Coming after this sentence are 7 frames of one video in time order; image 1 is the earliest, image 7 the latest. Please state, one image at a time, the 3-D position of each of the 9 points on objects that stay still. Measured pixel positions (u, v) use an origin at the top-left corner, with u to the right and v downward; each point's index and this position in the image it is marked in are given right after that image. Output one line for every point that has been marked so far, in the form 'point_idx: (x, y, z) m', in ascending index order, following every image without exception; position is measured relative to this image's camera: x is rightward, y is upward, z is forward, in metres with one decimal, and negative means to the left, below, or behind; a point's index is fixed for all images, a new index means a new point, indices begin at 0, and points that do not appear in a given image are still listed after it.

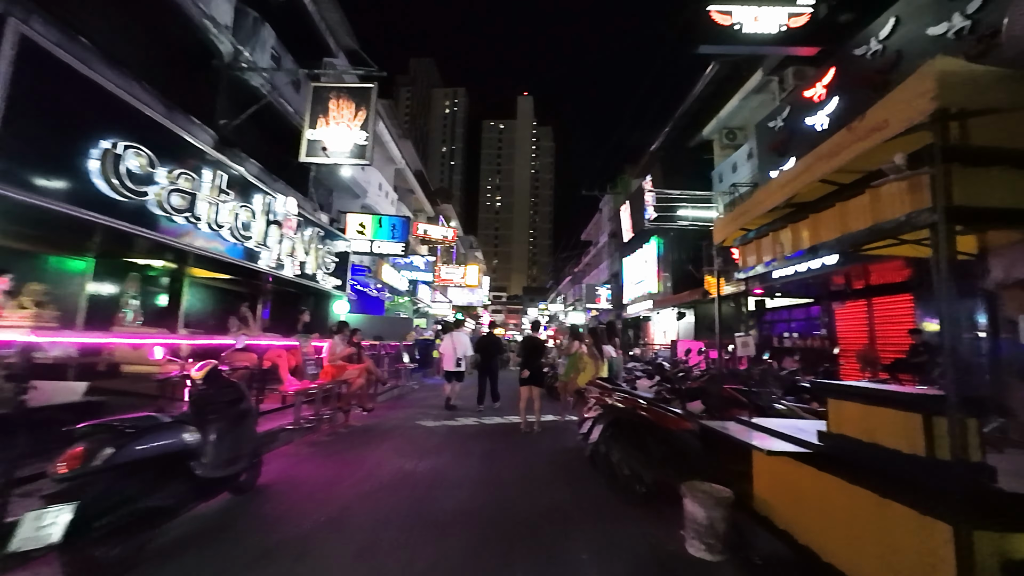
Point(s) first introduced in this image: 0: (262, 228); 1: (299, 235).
0: (-5.3, +1.3, +9.2) m
1: (-5.3, +1.3, +10.7) m
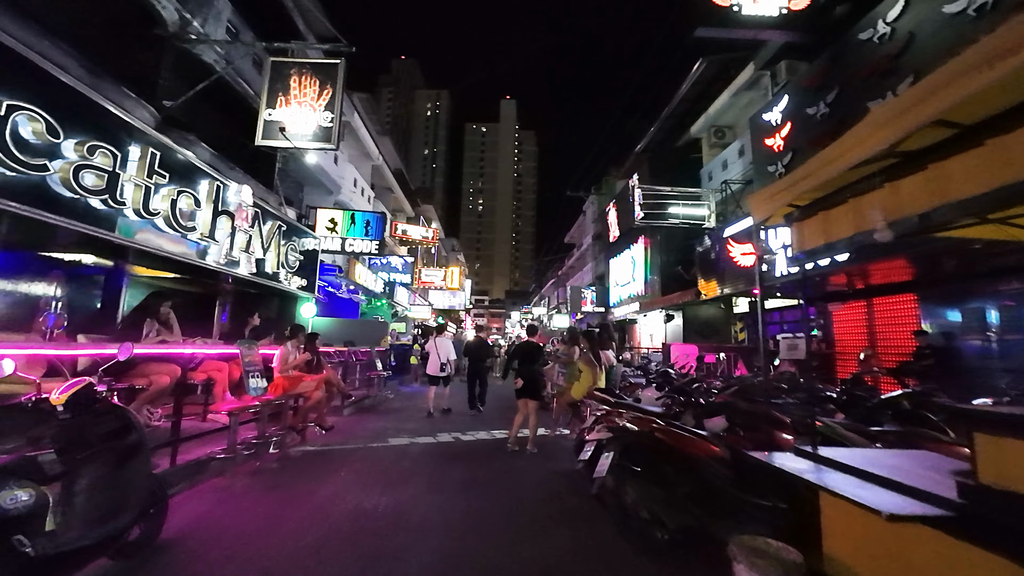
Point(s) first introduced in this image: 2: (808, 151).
0: (-5.6, +1.3, +8.0) m
1: (-5.7, +1.3, +9.6) m
2: (+7.4, +3.4, +10.9) m
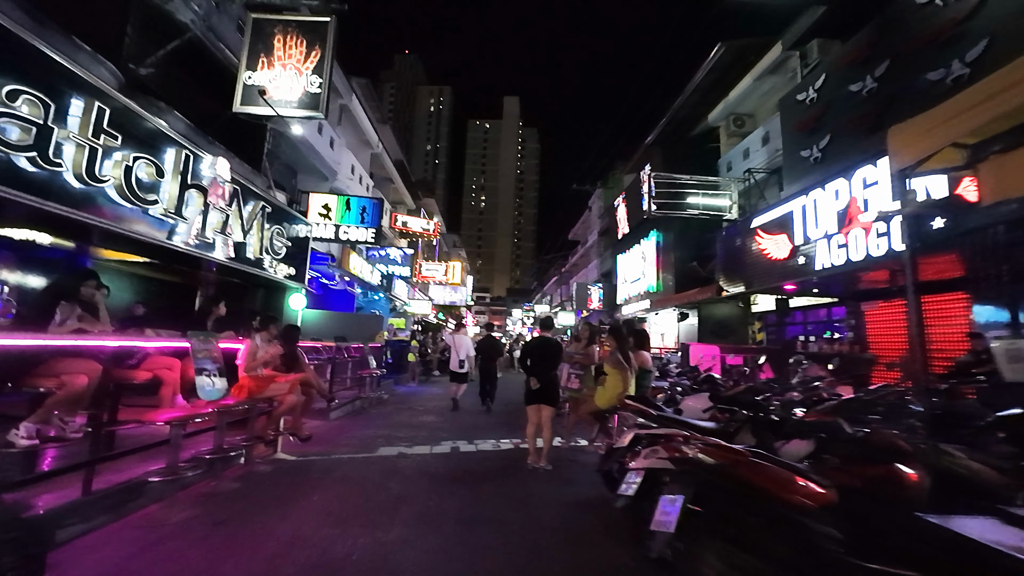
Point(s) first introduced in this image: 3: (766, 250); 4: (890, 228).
0: (-5.4, +1.5, +7.0) m
1: (-5.5, +1.6, +8.6) m
2: (+7.6, +3.5, +9.9) m
3: (+6.4, +1.0, +11.0) m
4: (+6.3, +1.0, +7.2) m
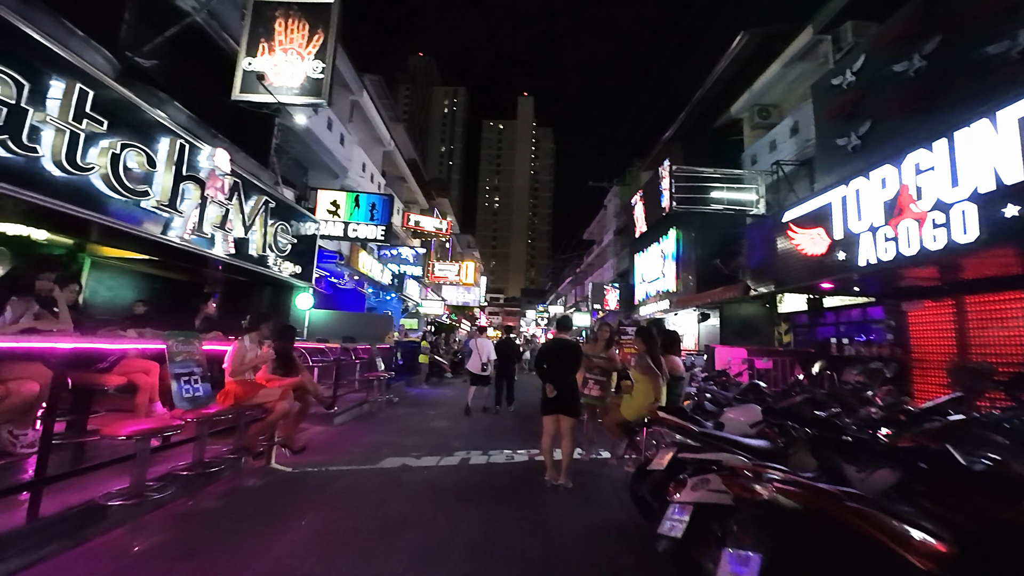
0: (-5.2, +1.6, +6.6) m
1: (-5.2, +1.6, +8.2) m
2: (+7.9, +3.5, +9.1) m
3: (+6.7, +1.0, +10.2) m
4: (+6.5, +1.0, +6.5) m
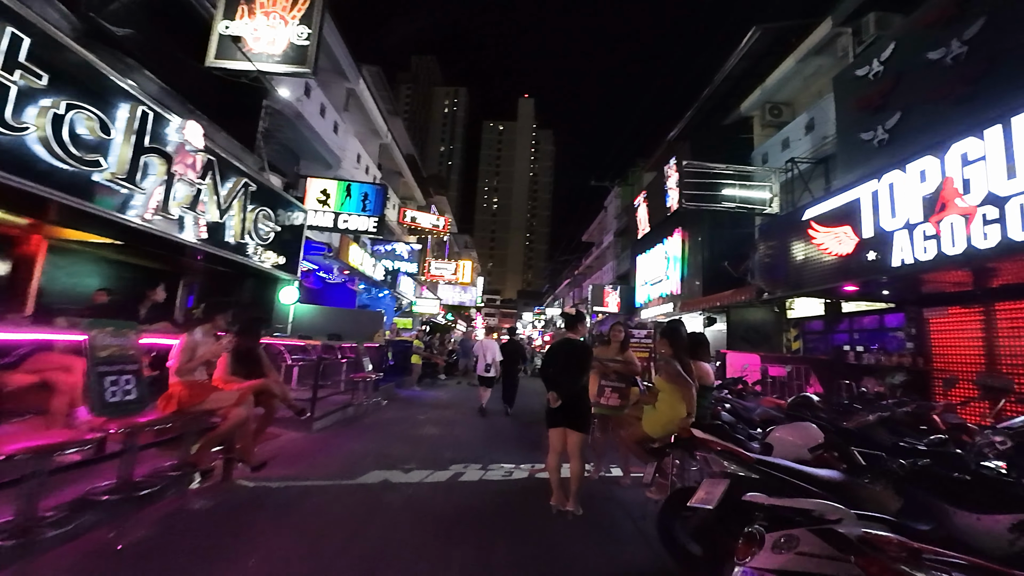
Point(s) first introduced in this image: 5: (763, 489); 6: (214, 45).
0: (-5.1, +1.8, +5.8) m
1: (-5.2, +1.8, +7.4) m
2: (+8.0, +3.4, +8.4) m
3: (+6.7, +0.9, +9.5) m
4: (+6.5, +1.0, +5.8) m
5: (+1.6, -1.3, +2.7) m
6: (-4.5, +3.7, +6.6) m
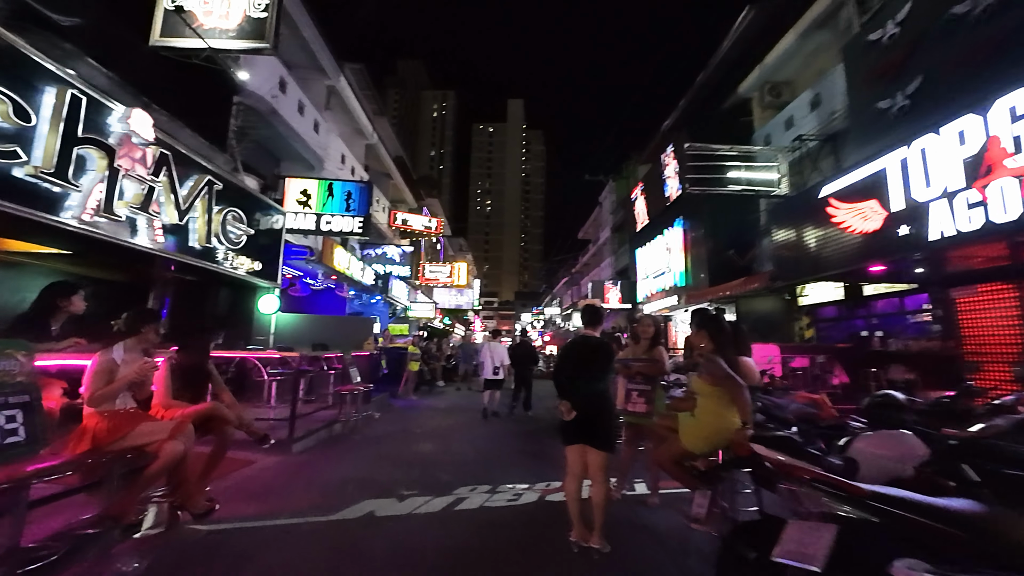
0: (-5.2, +1.6, +5.0) m
1: (-5.3, +1.6, +6.6) m
2: (+7.8, +3.9, +7.7) m
3: (+6.6, +1.3, +8.8) m
4: (+6.5, +1.4, +5.1) m
5: (+1.6, -1.1, +1.9) m
6: (-4.7, +3.5, +5.8) m
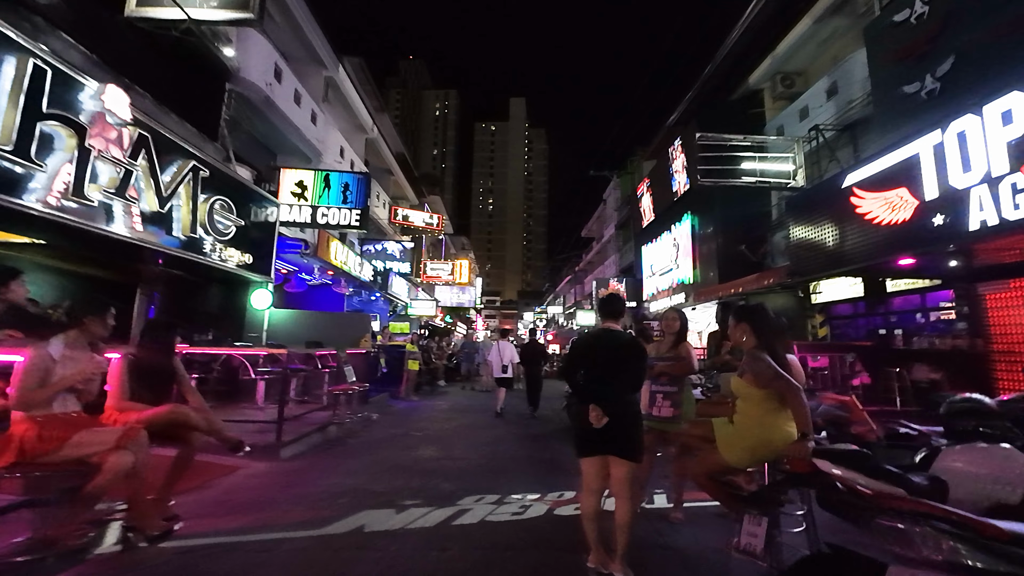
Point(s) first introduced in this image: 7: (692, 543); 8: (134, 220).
0: (-5.1, +1.7, +4.6) m
1: (-5.2, +1.7, +6.2) m
2: (+7.9, +4.0, +7.2) m
3: (+6.7, +1.4, +8.3) m
4: (+6.5, +1.5, +4.6) m
5: (+1.7, -1.0, +1.4) m
6: (-4.6, +3.6, +5.3) m
7: (+1.4, -1.9, +3.3) m
8: (-5.3, +0.9, +6.1) m
